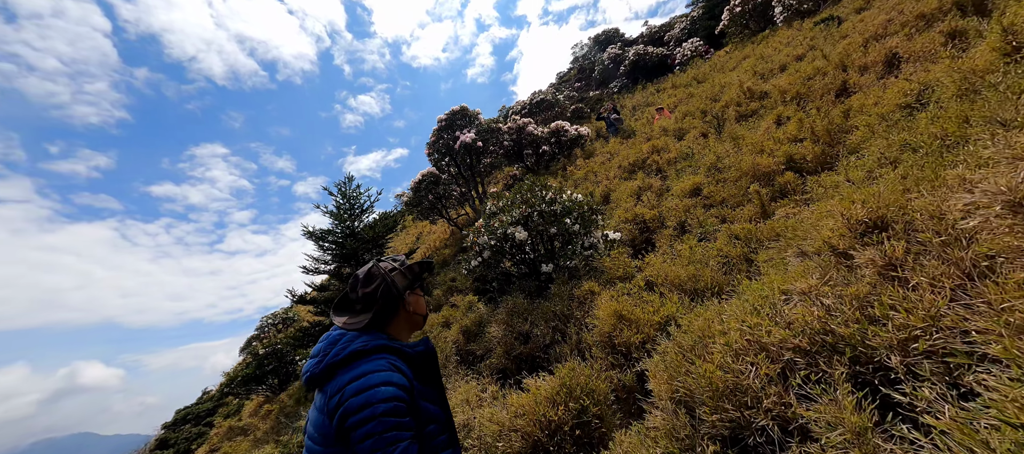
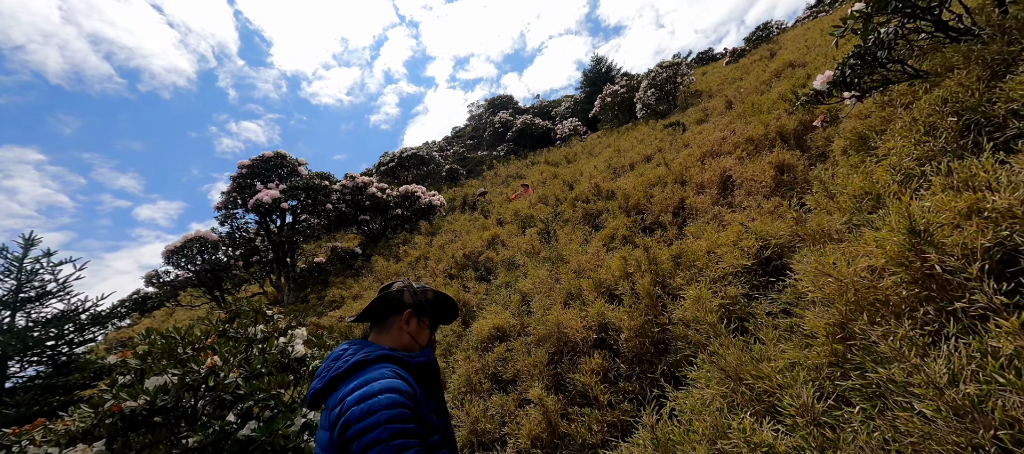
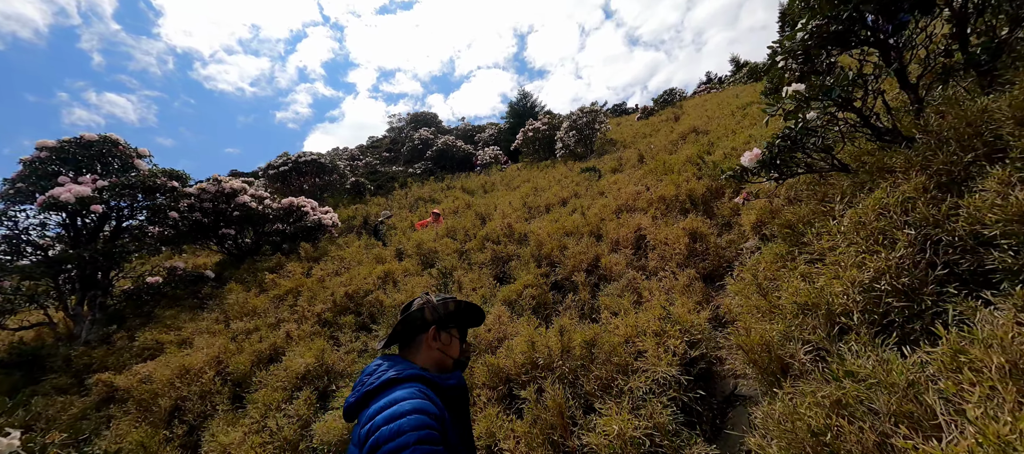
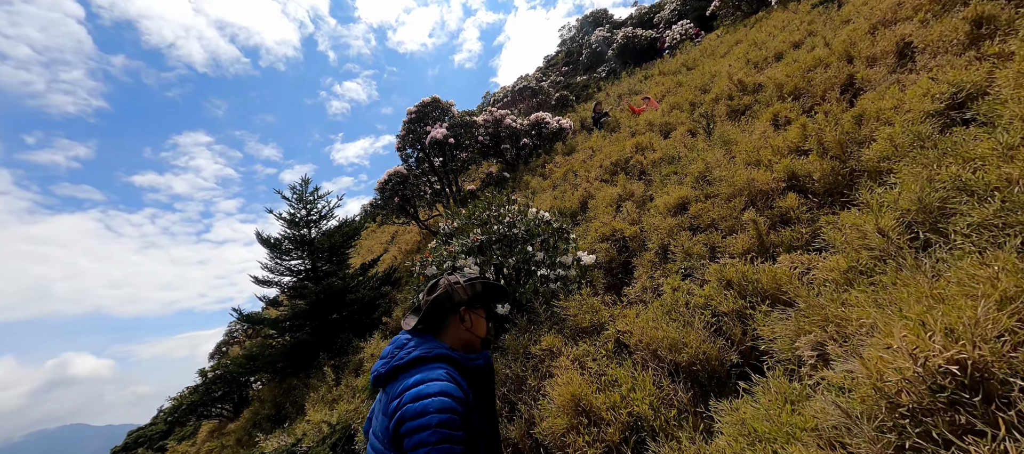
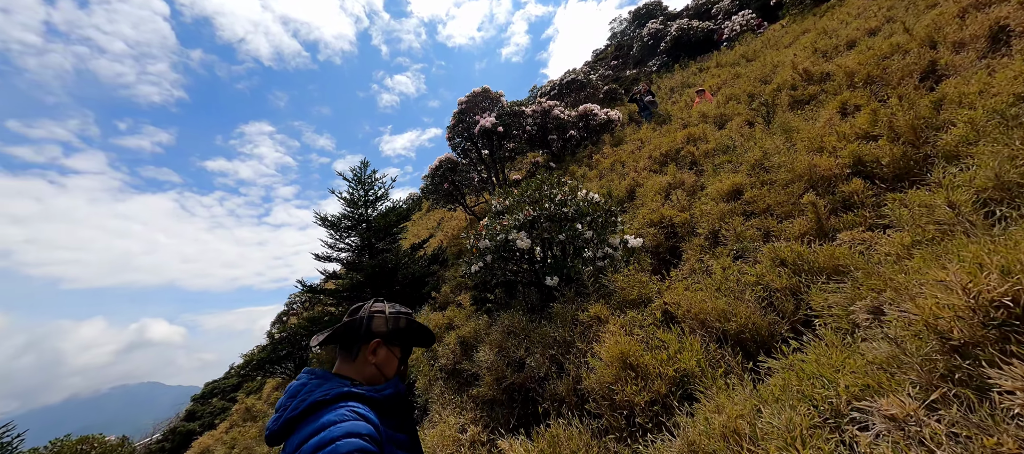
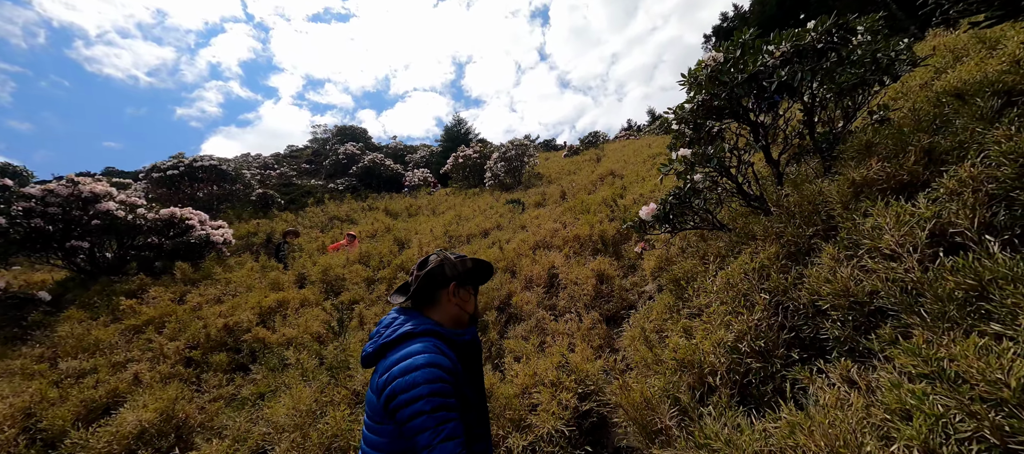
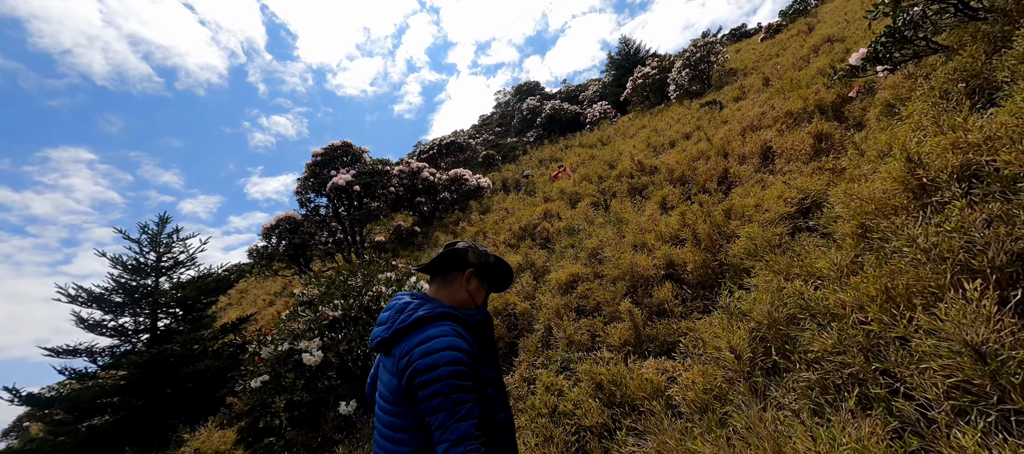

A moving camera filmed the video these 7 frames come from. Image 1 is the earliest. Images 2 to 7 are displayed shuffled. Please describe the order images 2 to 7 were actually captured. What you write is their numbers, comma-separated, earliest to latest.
5, 4, 7, 2, 3, 6
